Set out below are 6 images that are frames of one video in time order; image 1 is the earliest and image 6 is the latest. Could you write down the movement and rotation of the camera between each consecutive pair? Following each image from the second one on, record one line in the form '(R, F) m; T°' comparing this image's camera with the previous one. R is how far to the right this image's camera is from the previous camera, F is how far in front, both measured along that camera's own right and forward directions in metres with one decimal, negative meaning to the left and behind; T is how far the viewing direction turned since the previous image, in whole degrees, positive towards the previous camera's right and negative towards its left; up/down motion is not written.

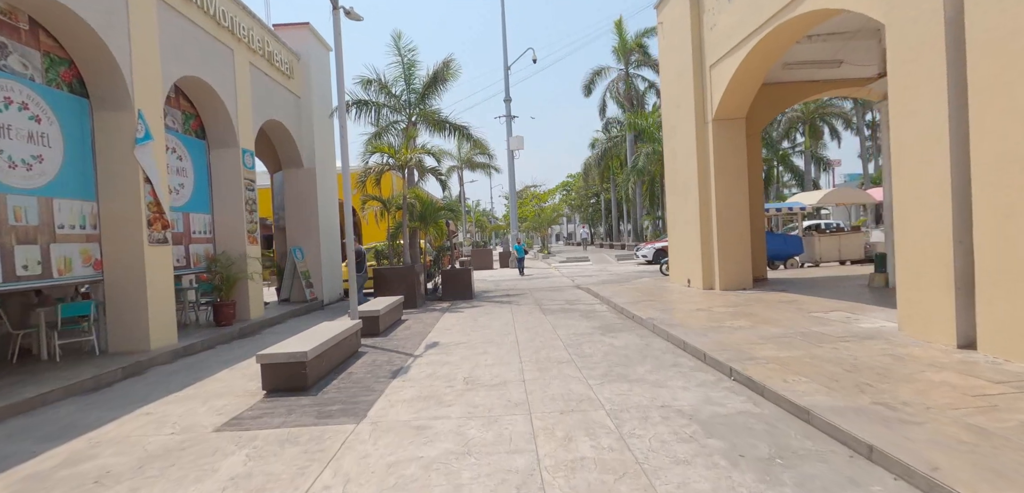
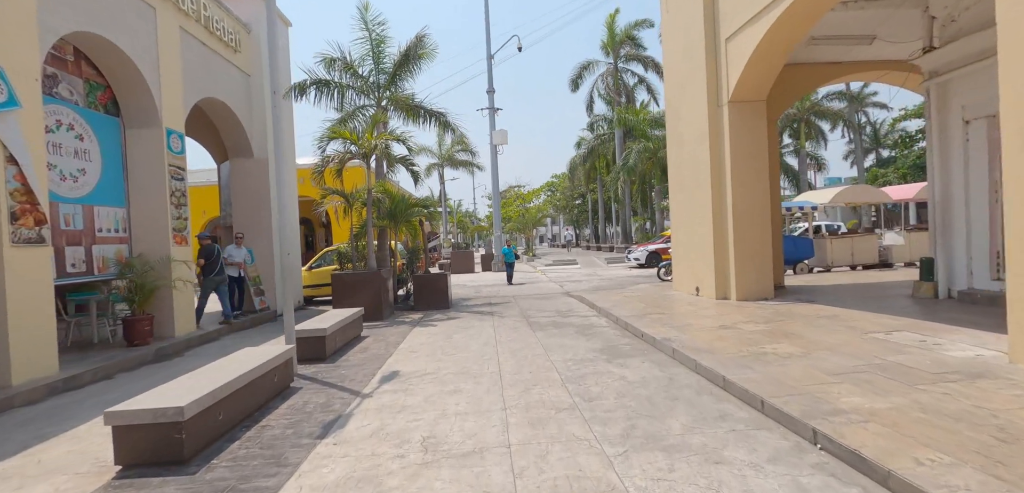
(0.0, +1.8) m; +2°
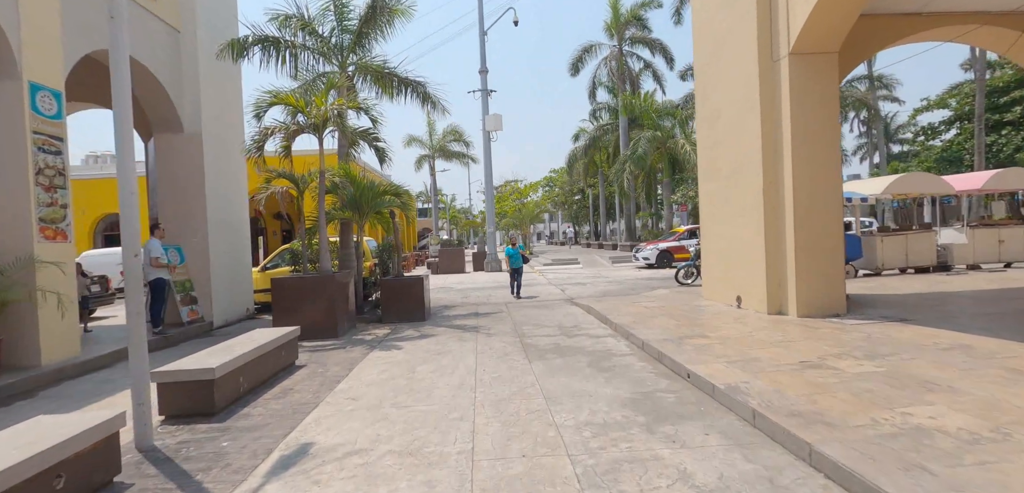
(+0.1, +2.5) m; 0°
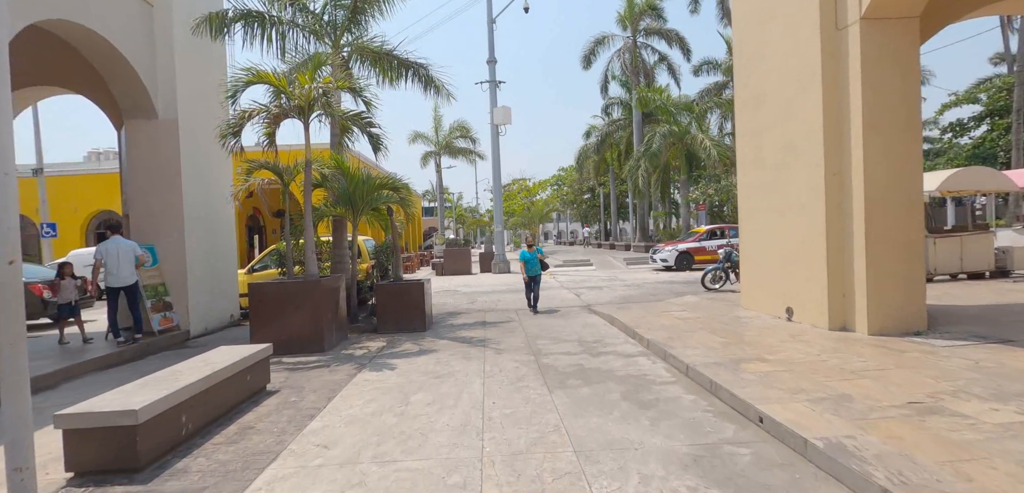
(-0.1, +1.2) m; -1°
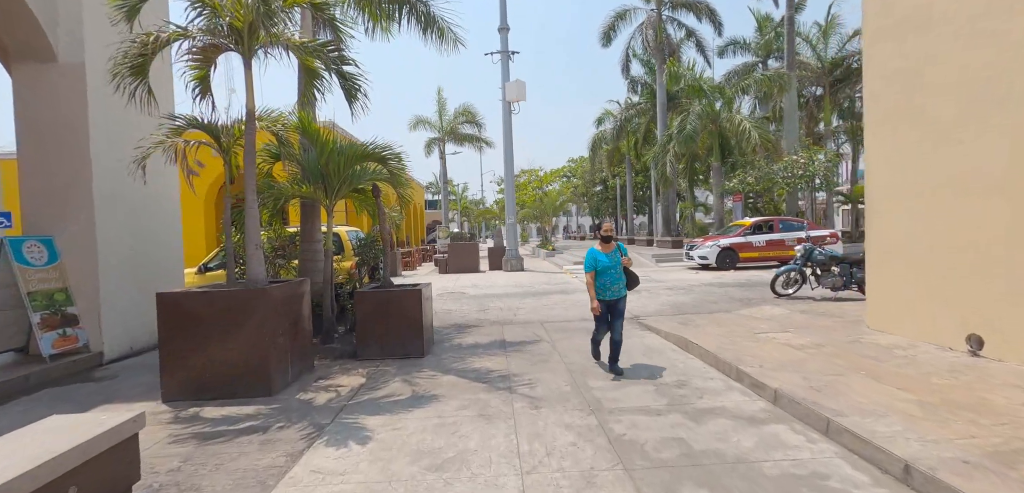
(-0.4, +2.6) m; 0°
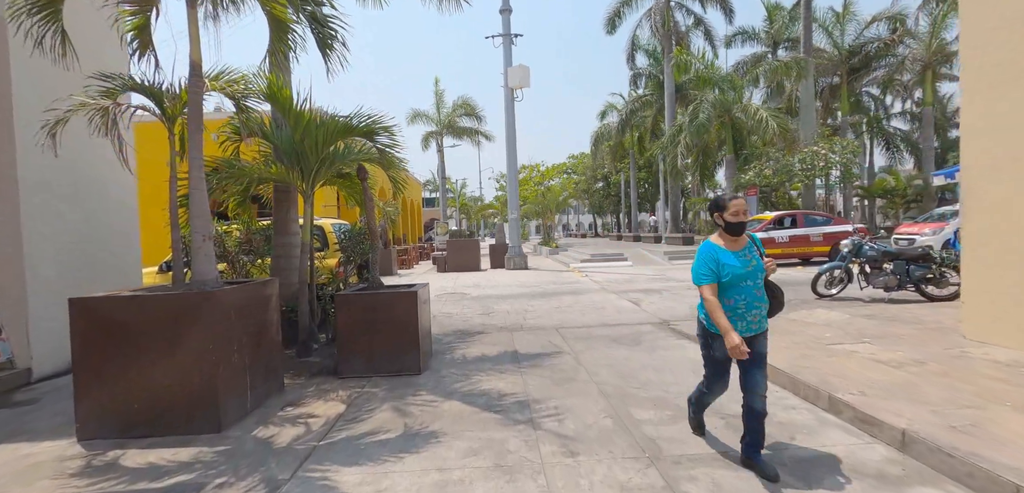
(-0.2, +1.2) m; 0°
